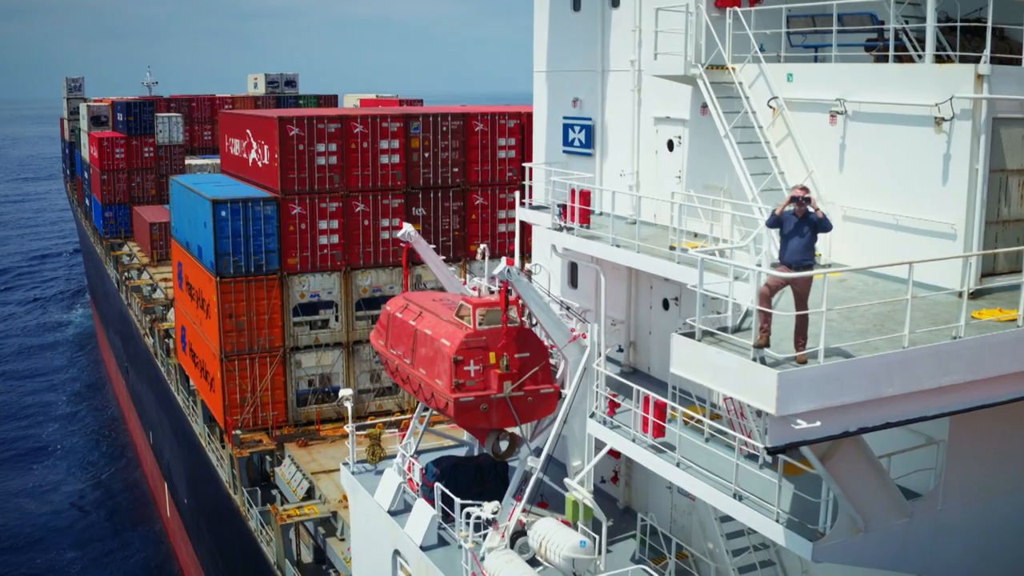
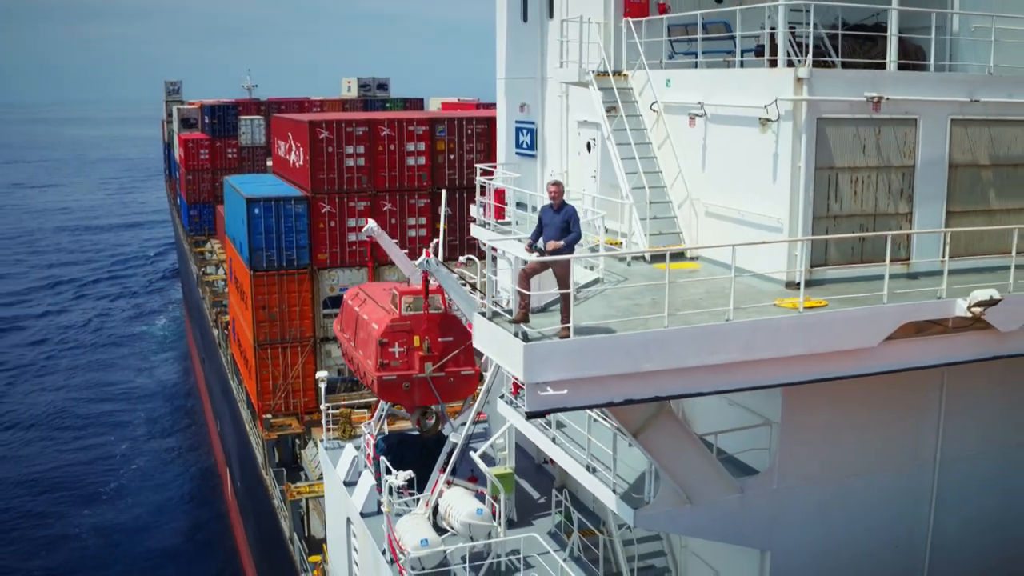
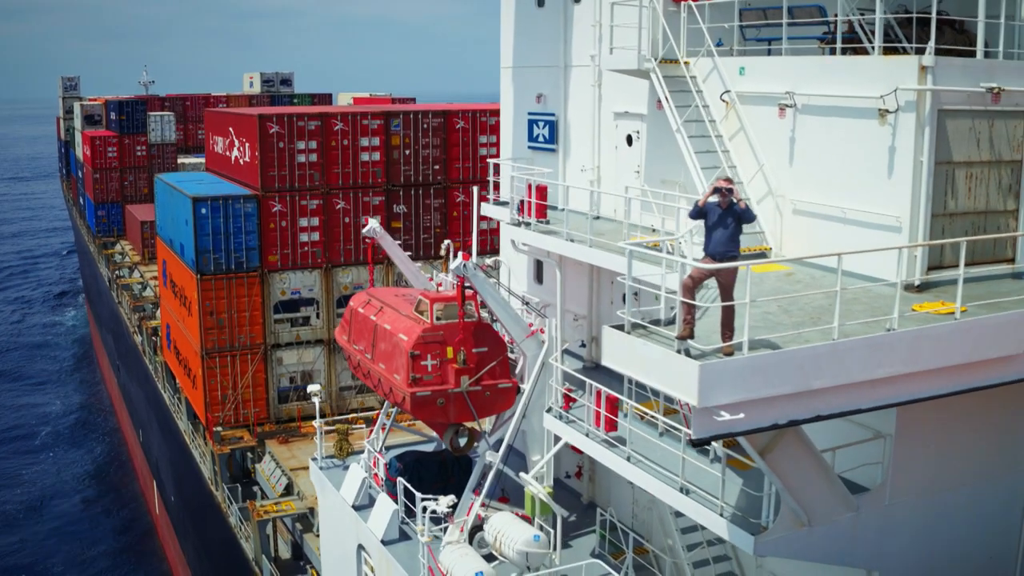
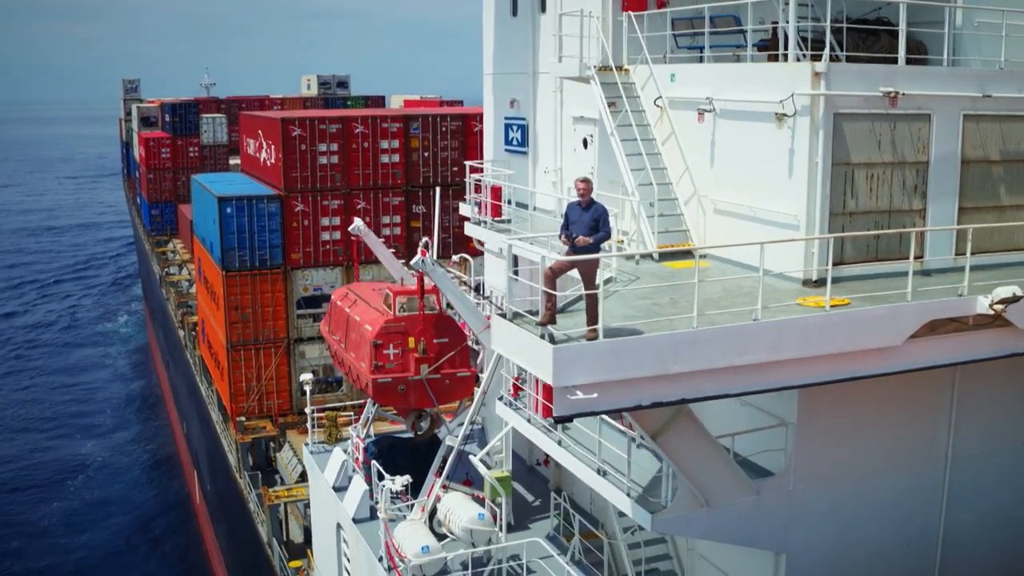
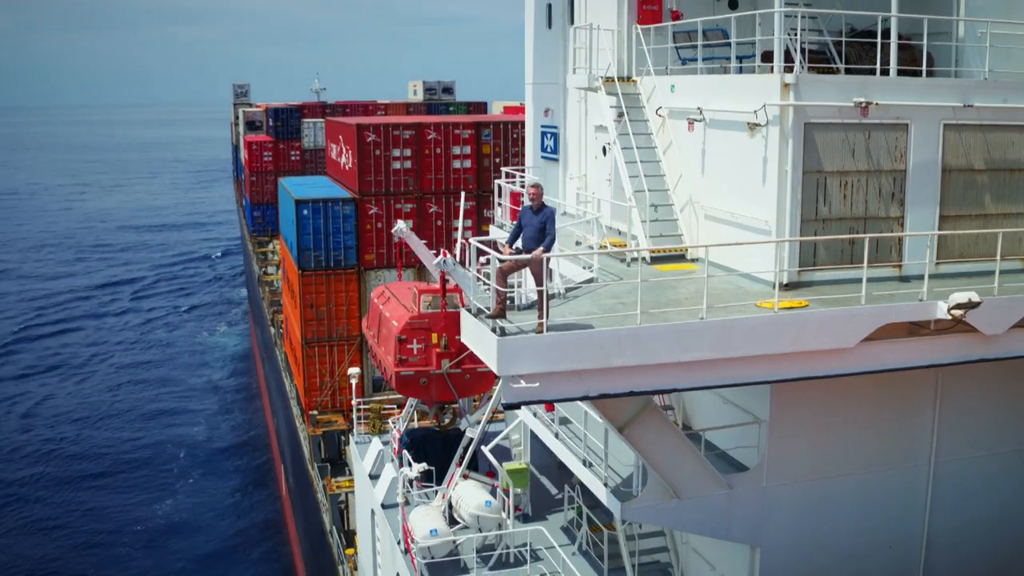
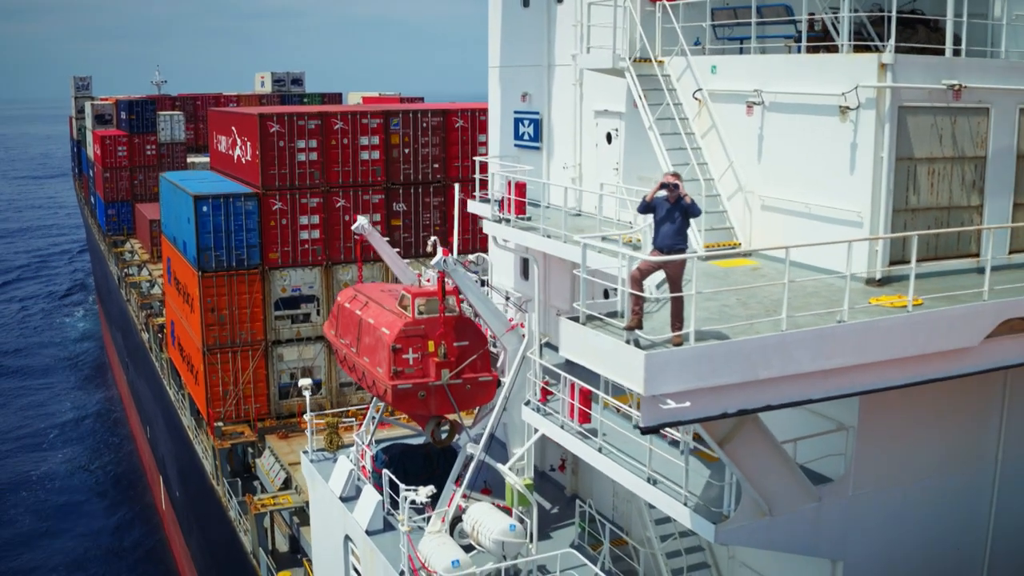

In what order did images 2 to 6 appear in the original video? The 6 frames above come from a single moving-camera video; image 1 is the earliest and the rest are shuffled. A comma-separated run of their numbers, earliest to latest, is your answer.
3, 6, 4, 2, 5
